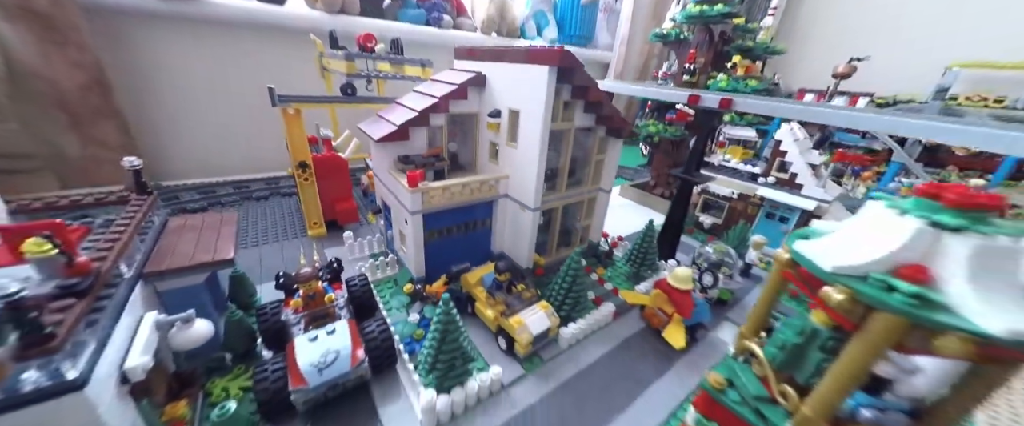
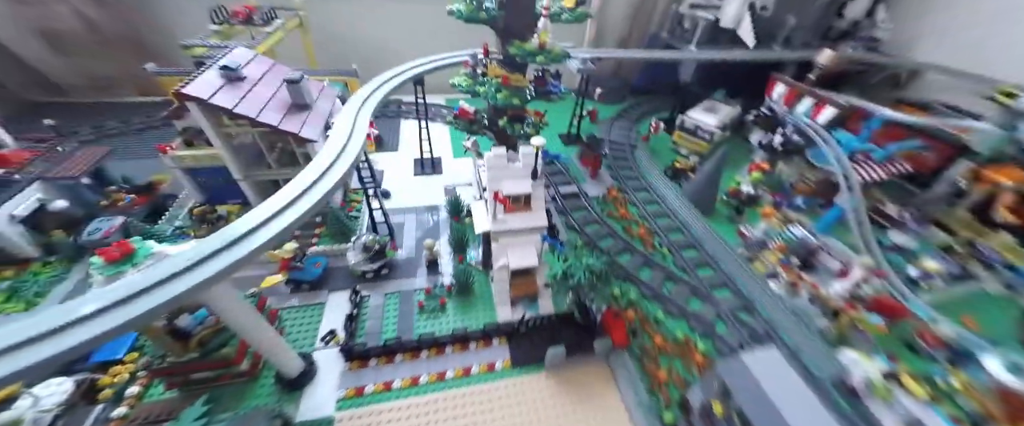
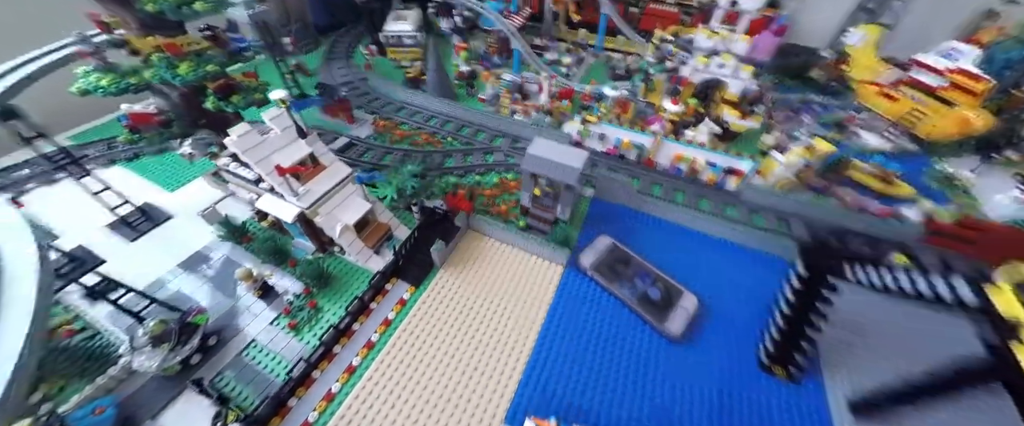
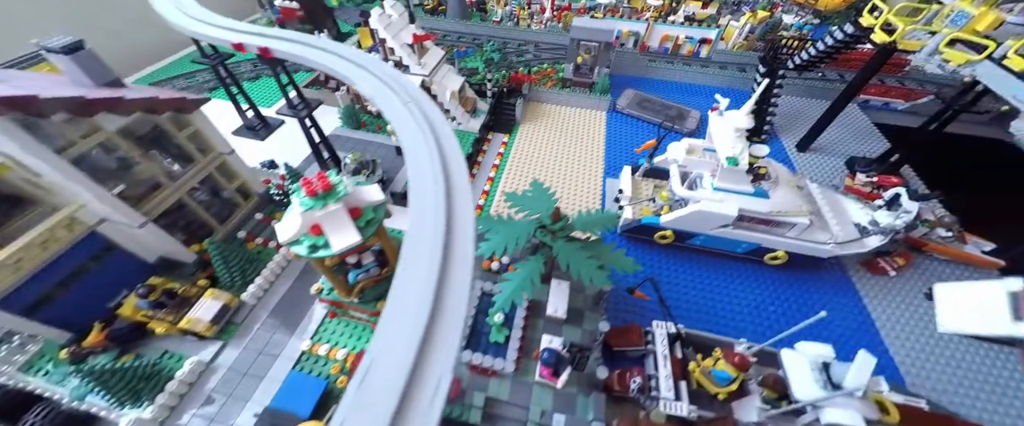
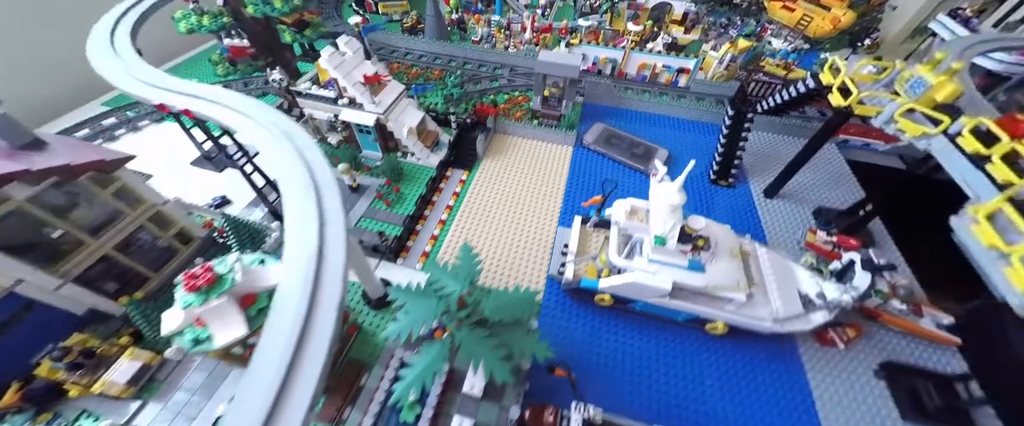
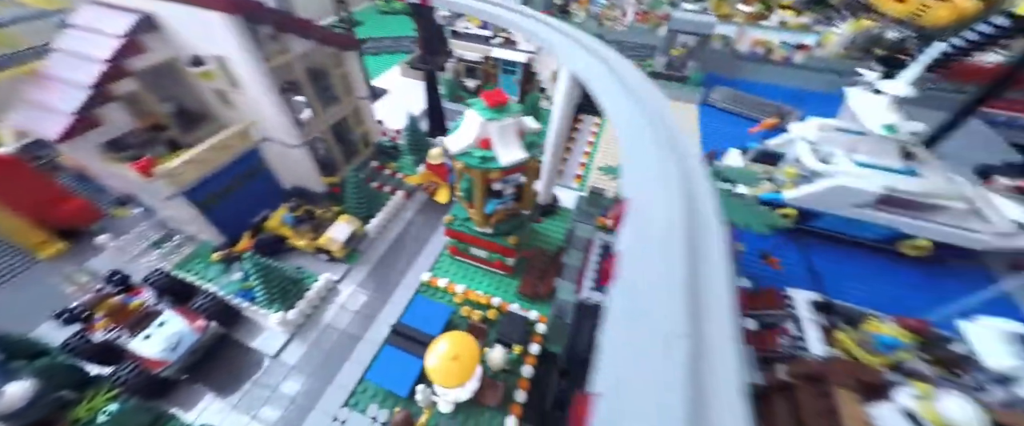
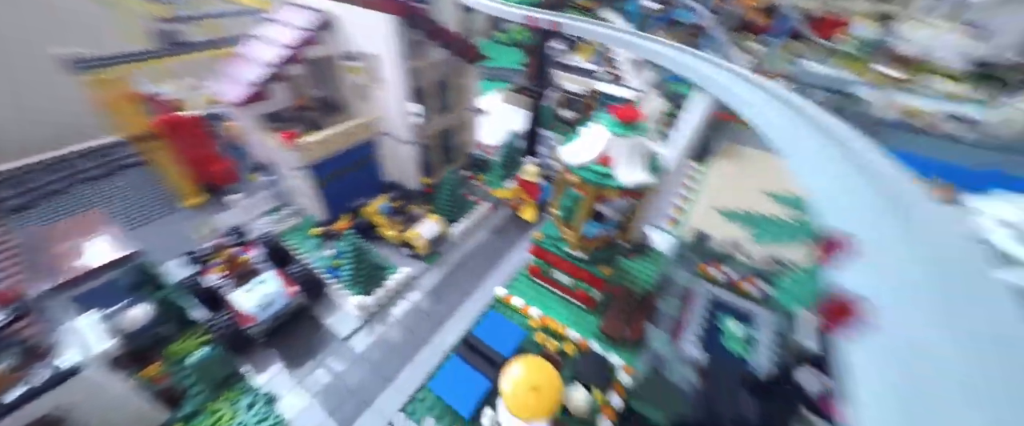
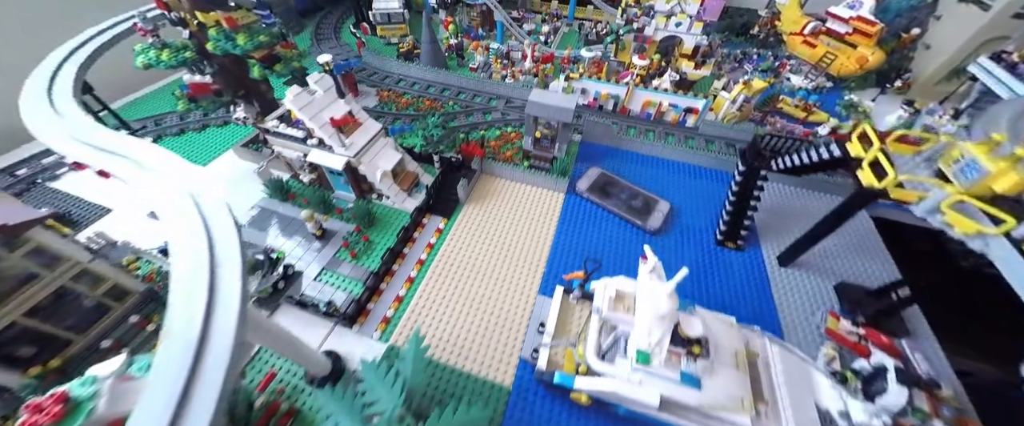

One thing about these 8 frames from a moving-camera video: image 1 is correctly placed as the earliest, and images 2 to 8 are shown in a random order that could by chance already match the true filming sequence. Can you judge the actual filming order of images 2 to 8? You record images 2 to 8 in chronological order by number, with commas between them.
7, 6, 4, 5, 8, 3, 2
